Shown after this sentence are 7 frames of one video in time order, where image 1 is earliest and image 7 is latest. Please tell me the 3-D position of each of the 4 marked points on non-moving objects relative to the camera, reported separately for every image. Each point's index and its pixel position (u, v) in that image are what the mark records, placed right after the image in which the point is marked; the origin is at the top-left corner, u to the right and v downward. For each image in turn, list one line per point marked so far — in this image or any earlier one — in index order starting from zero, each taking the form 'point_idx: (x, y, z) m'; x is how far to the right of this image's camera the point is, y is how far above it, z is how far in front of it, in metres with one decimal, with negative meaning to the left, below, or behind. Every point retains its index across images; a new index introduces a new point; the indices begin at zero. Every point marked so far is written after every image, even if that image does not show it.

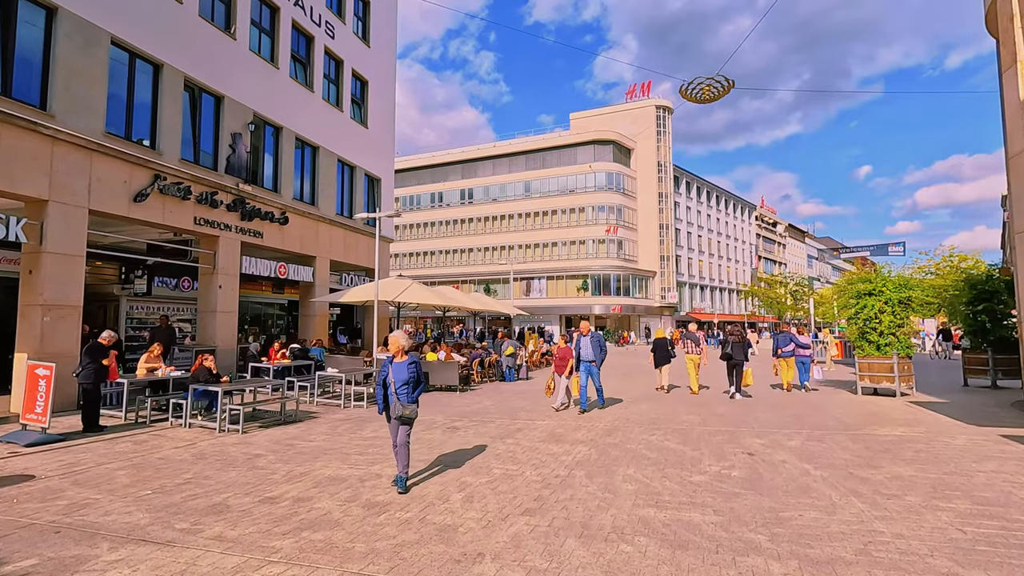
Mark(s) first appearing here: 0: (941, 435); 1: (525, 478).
0: (+6.6, -2.3, +8.3) m
1: (+0.2, -2.3, +6.4) m
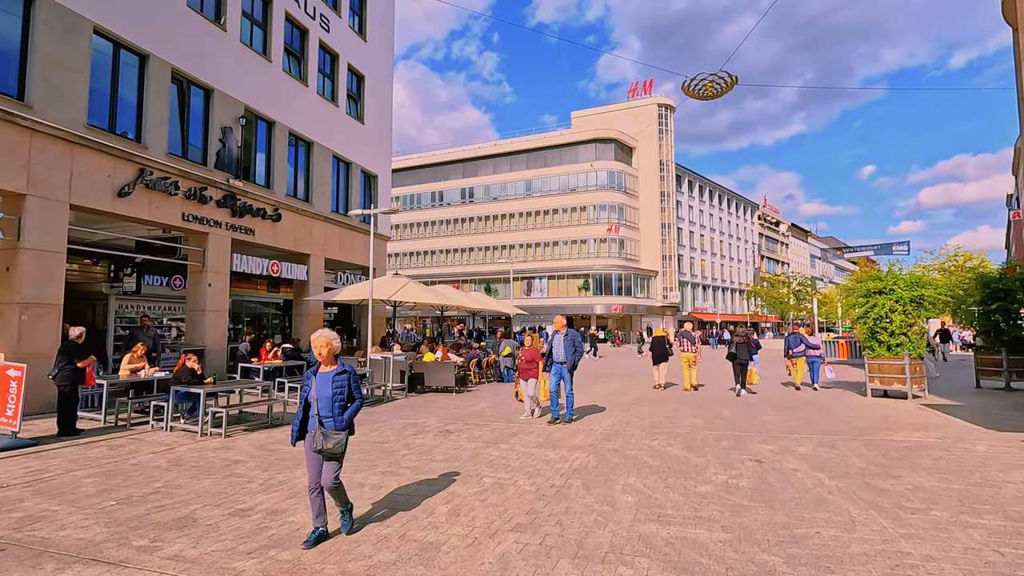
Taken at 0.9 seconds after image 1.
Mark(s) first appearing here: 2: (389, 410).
0: (+6.5, -2.2, +7.8) m
1: (+0.1, -2.2, +6.0) m
2: (-2.8, -2.7, +12.0) m
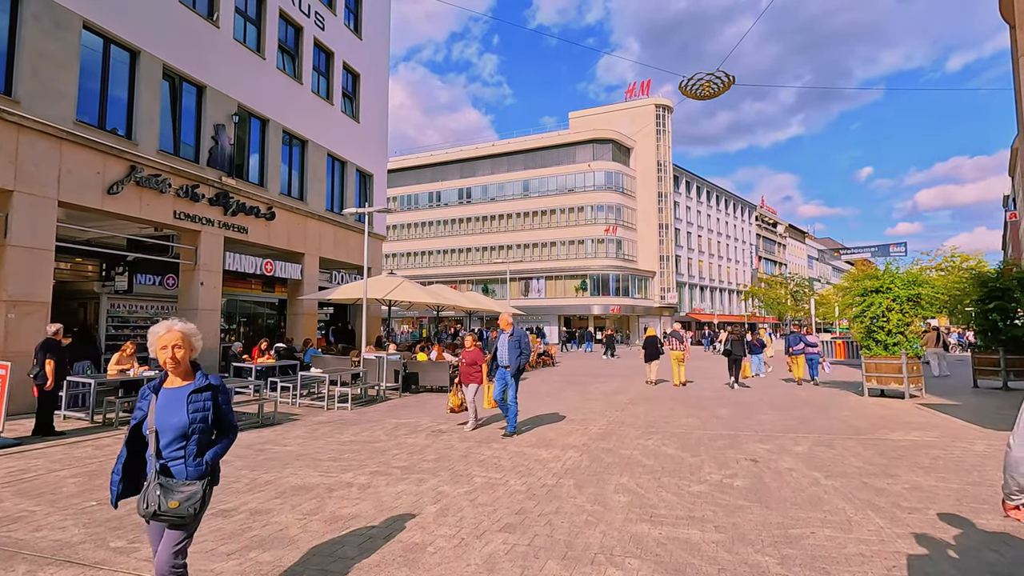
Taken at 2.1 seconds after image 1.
0: (+6.4, -2.2, +7.7) m
1: (0.0, -2.2, +5.8) m
2: (-2.9, -2.7, +11.9) m
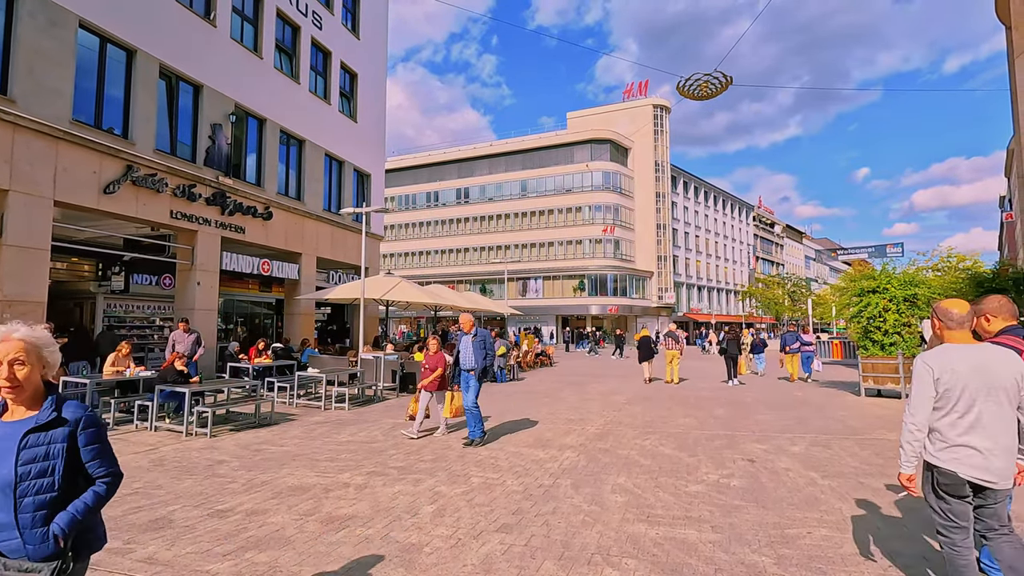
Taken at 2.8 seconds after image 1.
0: (+6.4, -2.2, +7.7) m
1: (-0.1, -2.2, +5.8) m
2: (-2.9, -2.7, +11.9) m
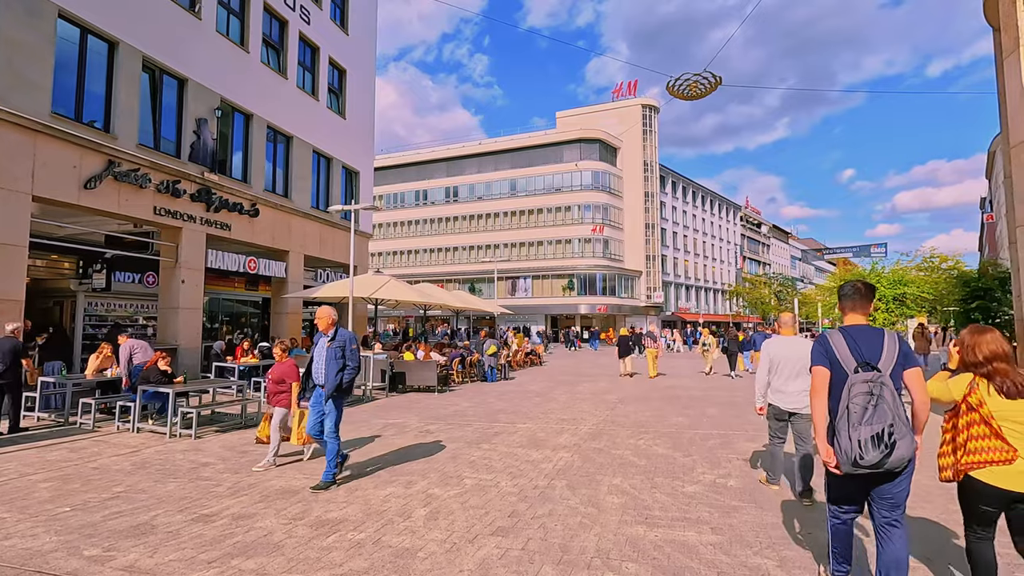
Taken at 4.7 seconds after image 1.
0: (+6.3, -2.2, +7.8) m
1: (-0.1, -2.1, +5.7) m
2: (-3.1, -2.7, +11.7) m
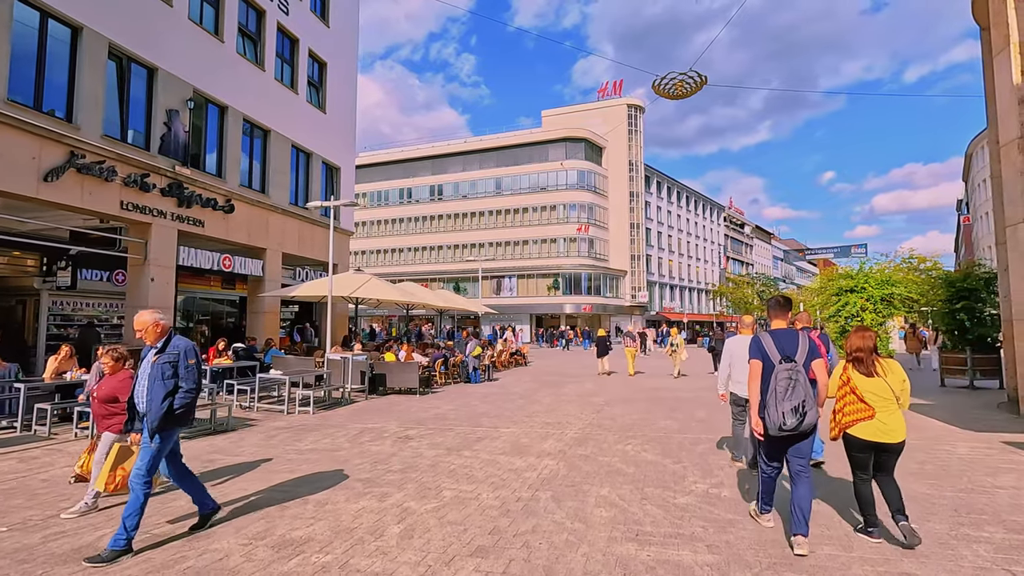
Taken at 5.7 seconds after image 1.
0: (+6.0, -2.2, +7.6) m
1: (-0.3, -2.1, +5.4) m
2: (-3.5, -2.6, +11.3) m
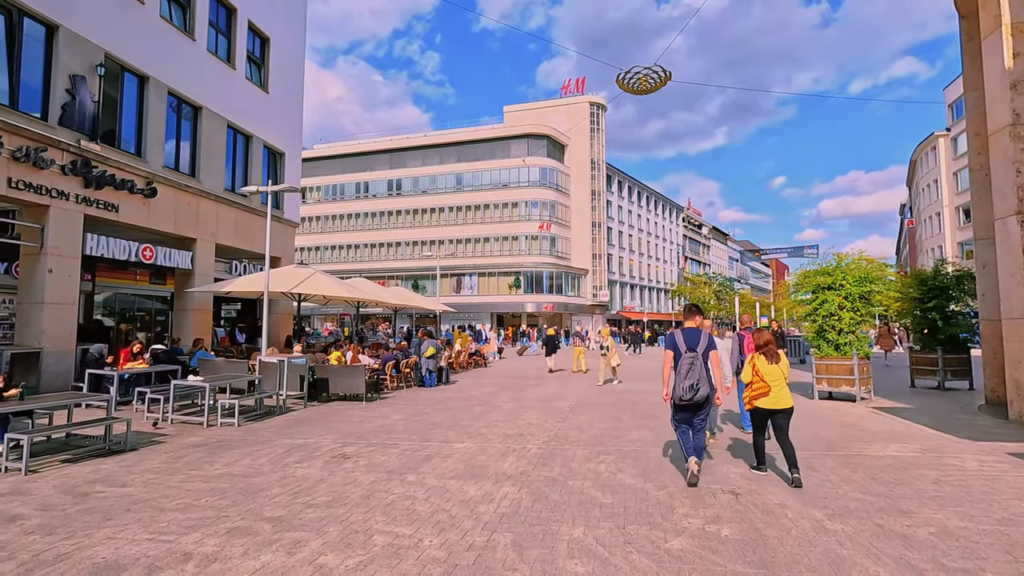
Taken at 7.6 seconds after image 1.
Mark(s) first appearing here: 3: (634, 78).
0: (+5.5, -2.1, +6.8) m
1: (-0.7, -2.0, +4.1) m
2: (-4.3, -2.5, +9.8) m
3: (+4.2, +7.2, +17.7) m
